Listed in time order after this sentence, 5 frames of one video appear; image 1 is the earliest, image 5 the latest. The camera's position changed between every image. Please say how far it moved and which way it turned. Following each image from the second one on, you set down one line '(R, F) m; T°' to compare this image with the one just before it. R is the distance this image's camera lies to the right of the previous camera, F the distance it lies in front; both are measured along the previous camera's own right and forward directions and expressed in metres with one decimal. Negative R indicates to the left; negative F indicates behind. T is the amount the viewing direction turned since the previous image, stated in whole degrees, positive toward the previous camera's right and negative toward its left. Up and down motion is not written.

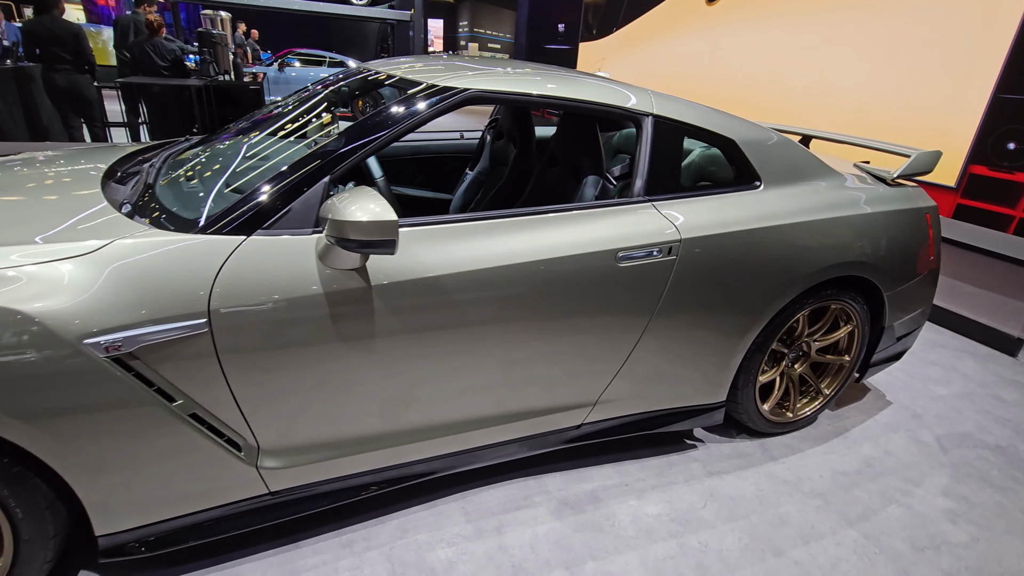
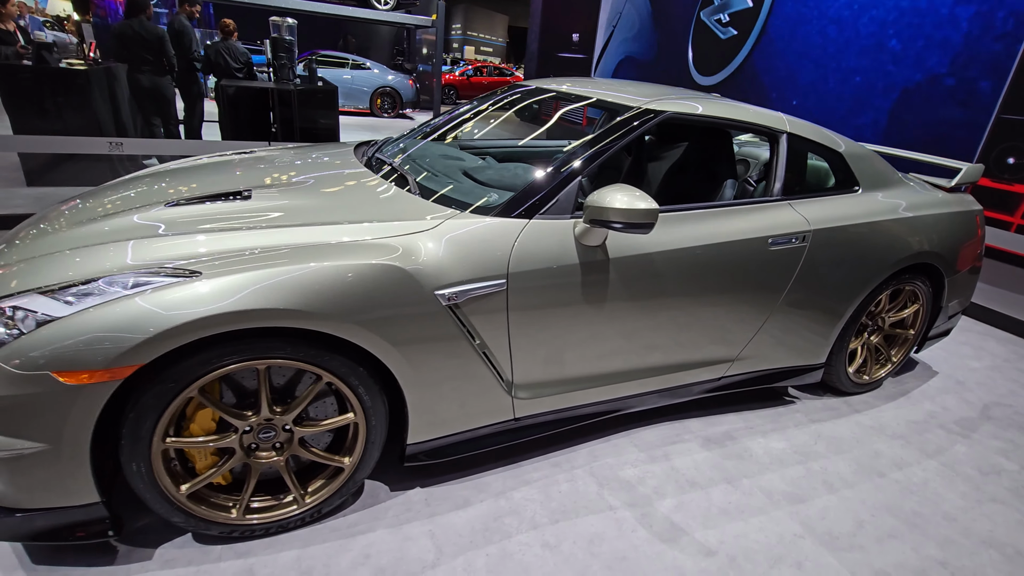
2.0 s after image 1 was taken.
(-0.7, -0.4) m; +2°
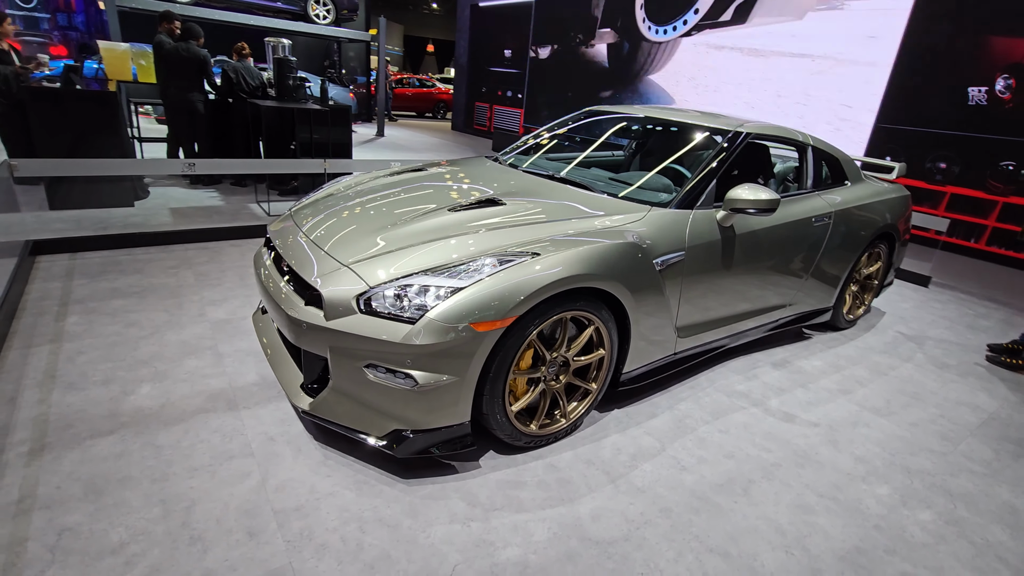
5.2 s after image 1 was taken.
(-1.2, -0.5) m; +11°
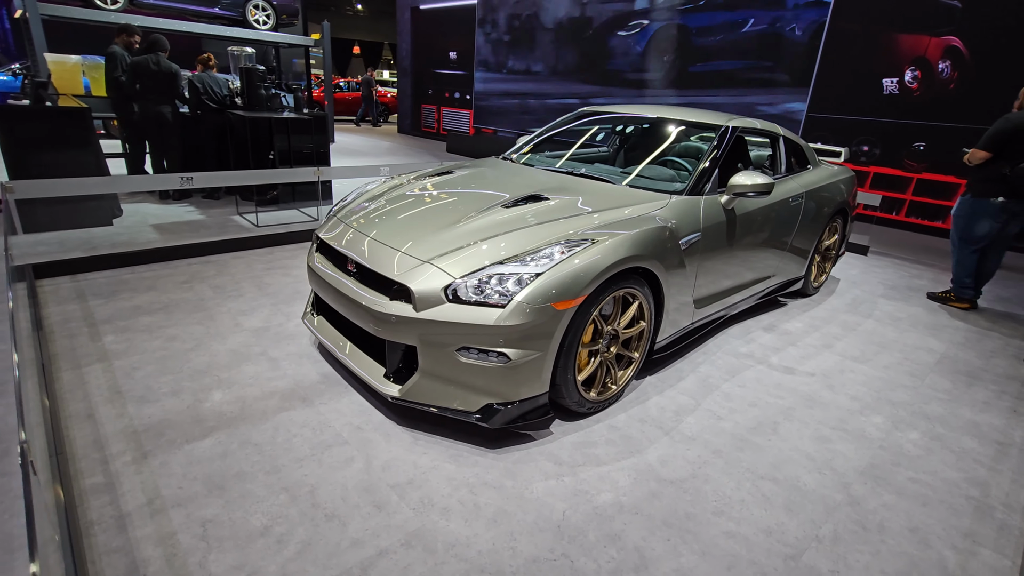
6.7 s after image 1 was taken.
(-0.5, -0.2) m; +6°
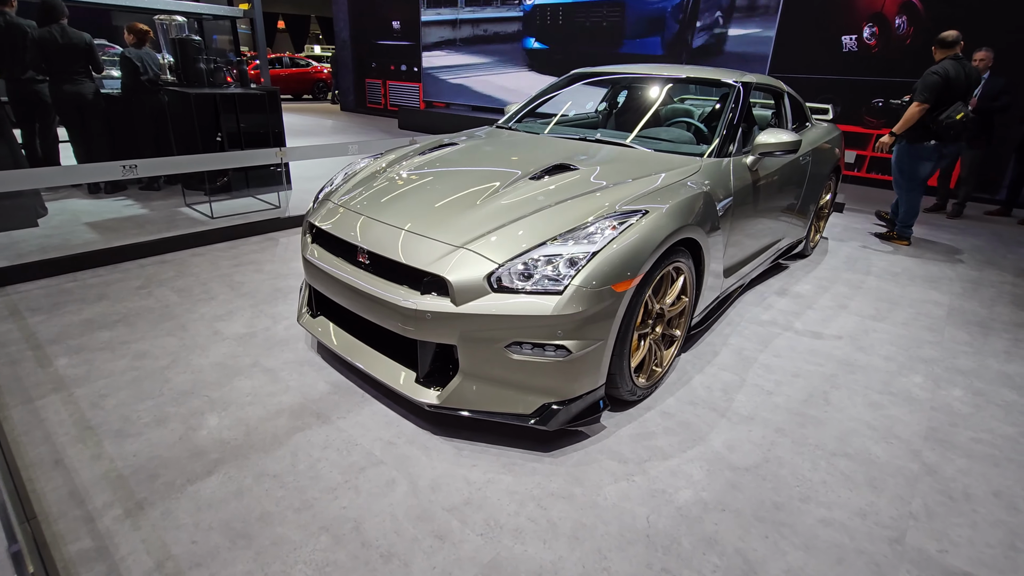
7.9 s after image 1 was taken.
(-0.3, +0.3) m; +5°
